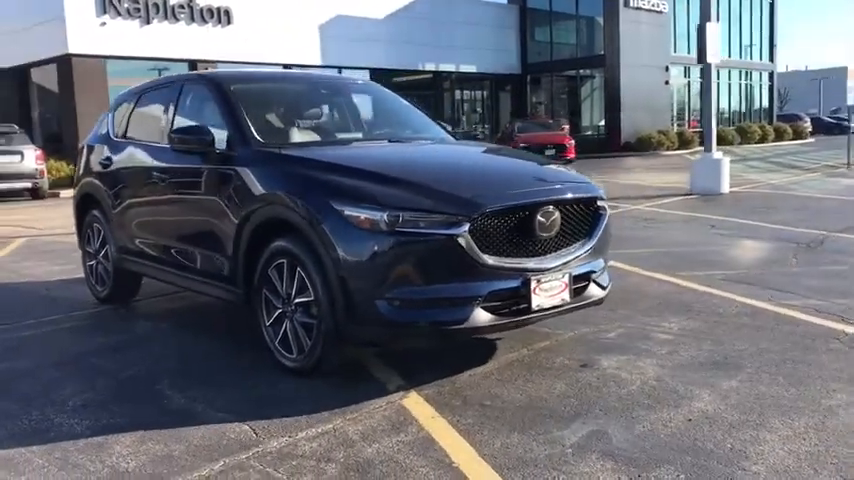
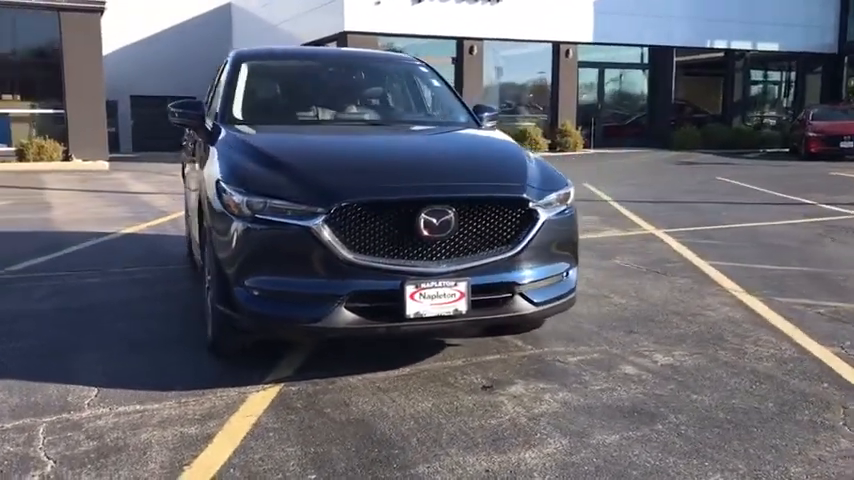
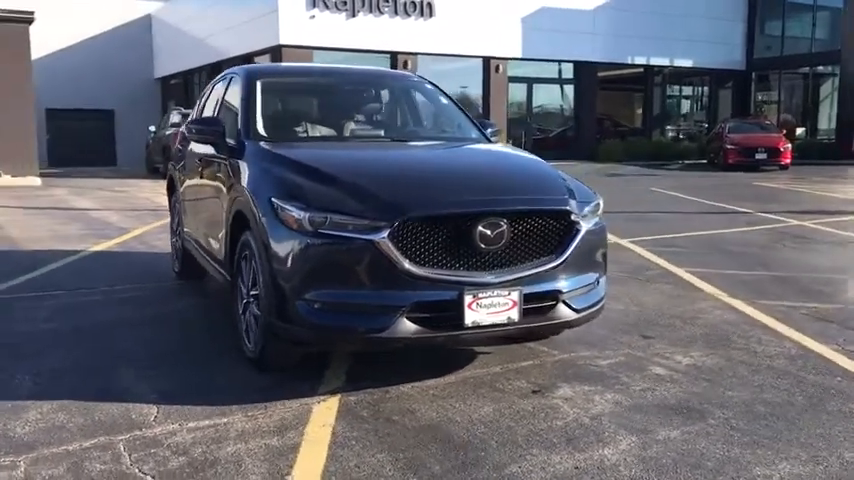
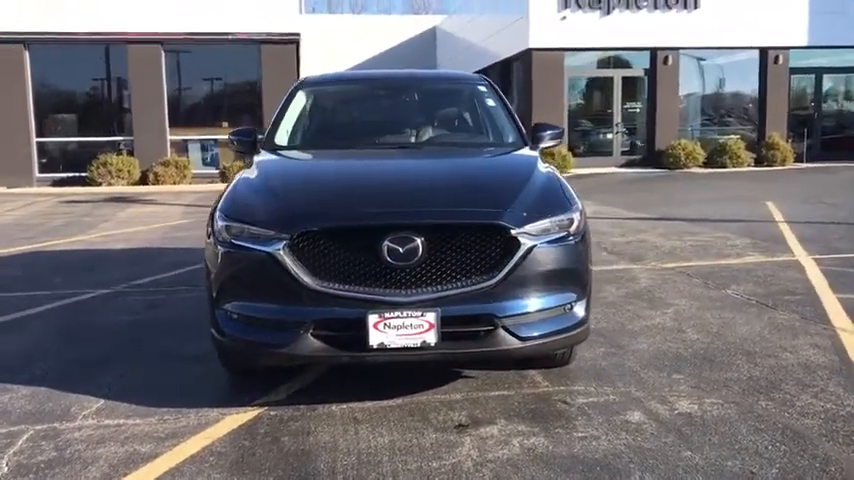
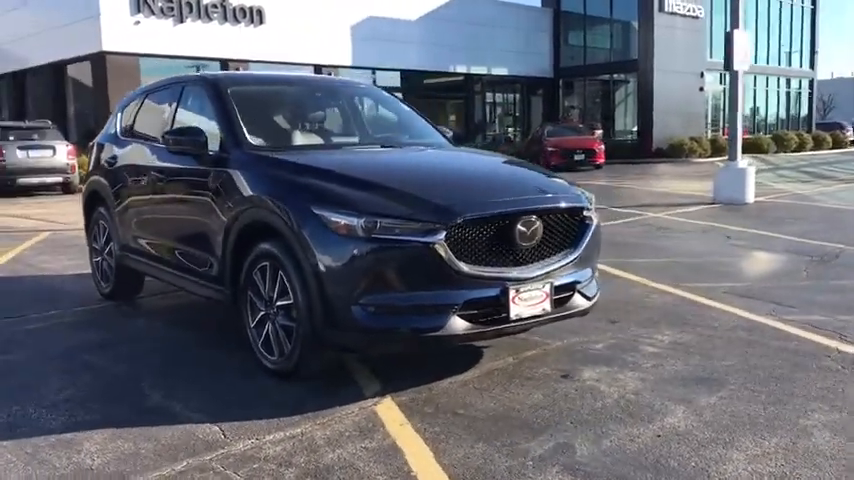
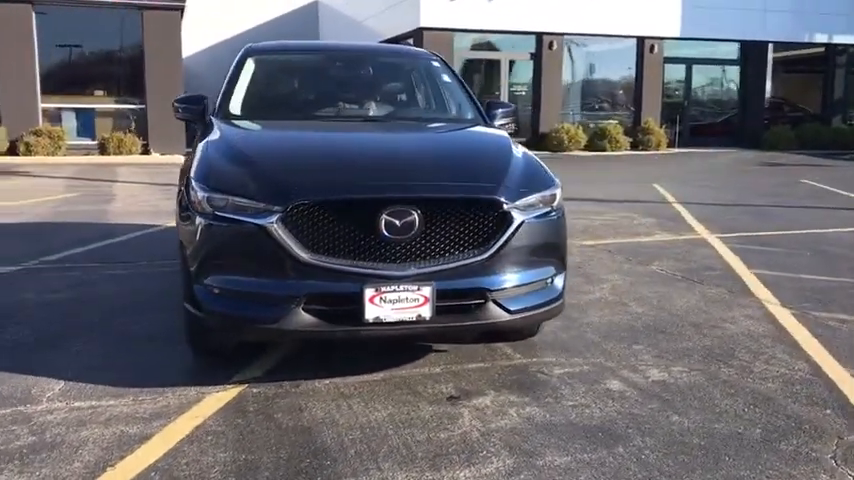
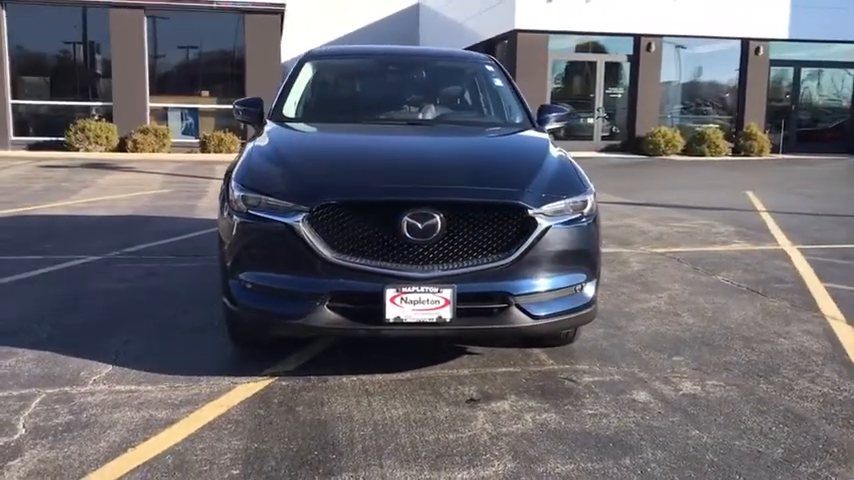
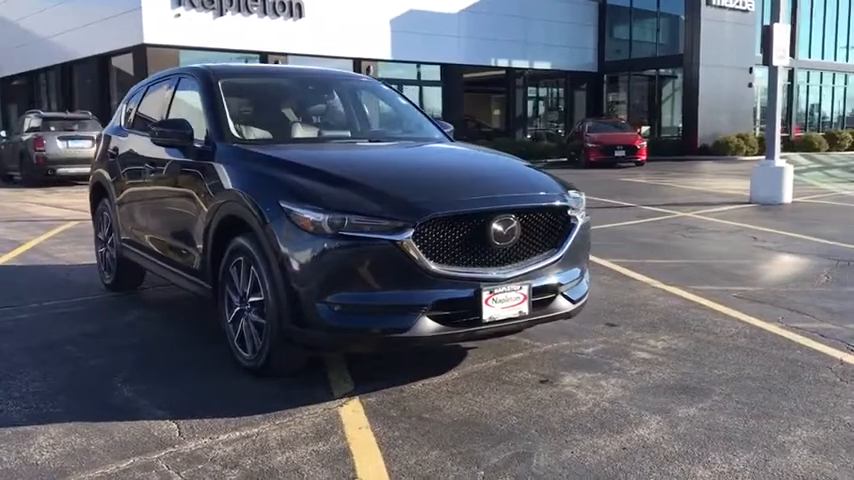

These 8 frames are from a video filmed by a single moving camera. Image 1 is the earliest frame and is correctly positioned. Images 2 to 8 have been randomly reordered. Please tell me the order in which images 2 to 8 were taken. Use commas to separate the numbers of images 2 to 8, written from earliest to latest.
5, 8, 3, 2, 6, 7, 4
